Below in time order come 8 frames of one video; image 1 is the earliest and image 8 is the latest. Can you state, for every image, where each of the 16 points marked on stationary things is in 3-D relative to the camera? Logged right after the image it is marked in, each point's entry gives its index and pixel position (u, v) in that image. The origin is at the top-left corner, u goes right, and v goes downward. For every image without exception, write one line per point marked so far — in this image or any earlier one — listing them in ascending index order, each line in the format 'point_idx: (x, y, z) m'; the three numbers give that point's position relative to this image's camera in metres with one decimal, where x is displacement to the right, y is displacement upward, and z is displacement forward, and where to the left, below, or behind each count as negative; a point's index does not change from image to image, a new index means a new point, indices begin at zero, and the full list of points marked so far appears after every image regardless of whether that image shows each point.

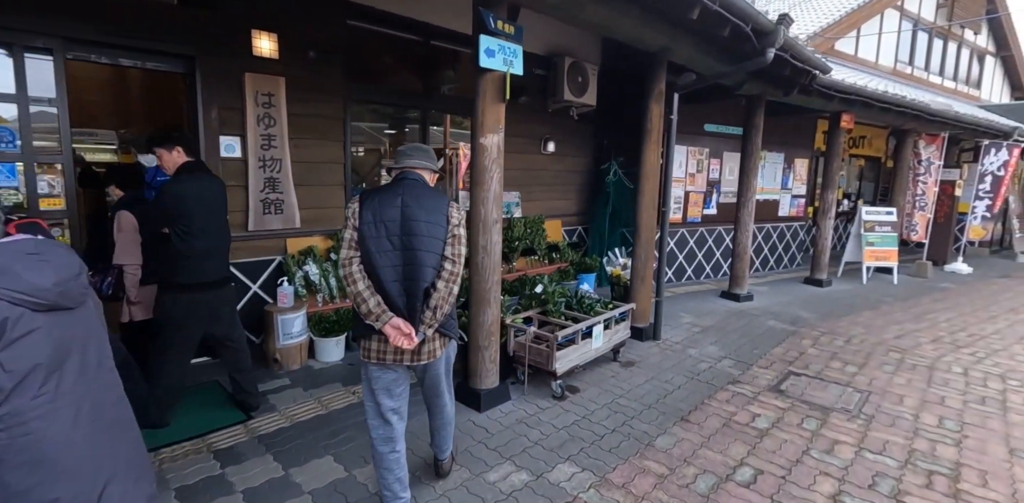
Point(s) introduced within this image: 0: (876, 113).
0: (+5.2, +2.0, +7.5) m
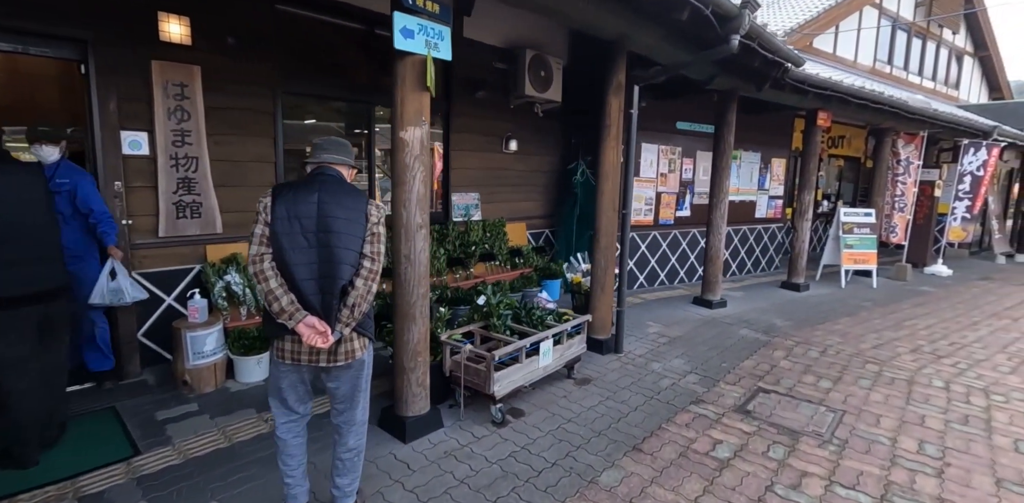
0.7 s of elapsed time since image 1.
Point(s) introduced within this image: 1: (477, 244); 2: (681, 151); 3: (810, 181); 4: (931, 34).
0: (+4.7, +1.9, +7.2) m
1: (-0.4, +0.1, +5.9) m
2: (+2.3, +1.4, +7.2) m
3: (+4.2, +1.0, +7.4) m
4: (+10.8, +5.6, +13.5) m
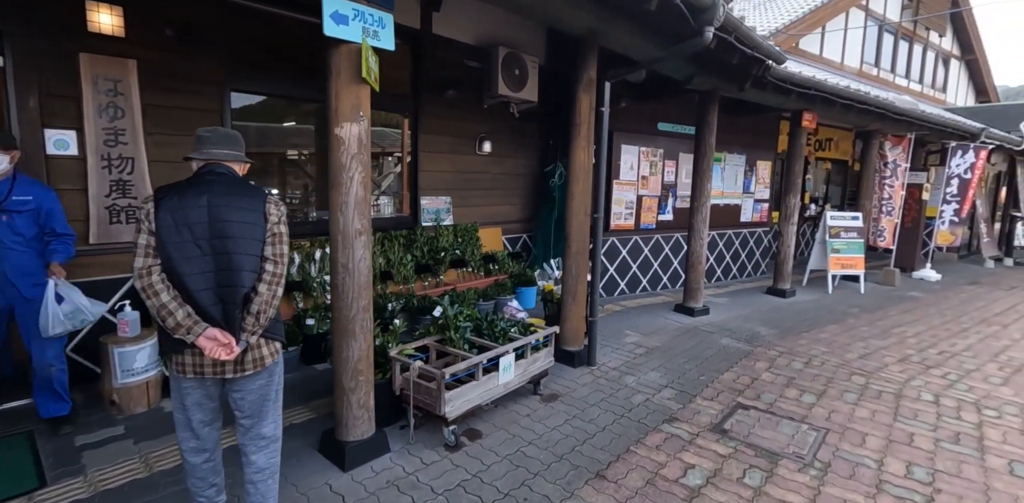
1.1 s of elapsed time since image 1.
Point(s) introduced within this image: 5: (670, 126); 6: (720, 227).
0: (+4.3, +1.9, +7.0) m
1: (-0.7, 0.0, +5.6) m
2: (+2.0, +1.3, +7.0) m
3: (+3.9, +0.9, +7.2) m
4: (+10.4, +5.5, +13.4) m
5: (+2.1, +1.7, +7.0) m
6: (+3.2, +0.4, +8.0) m
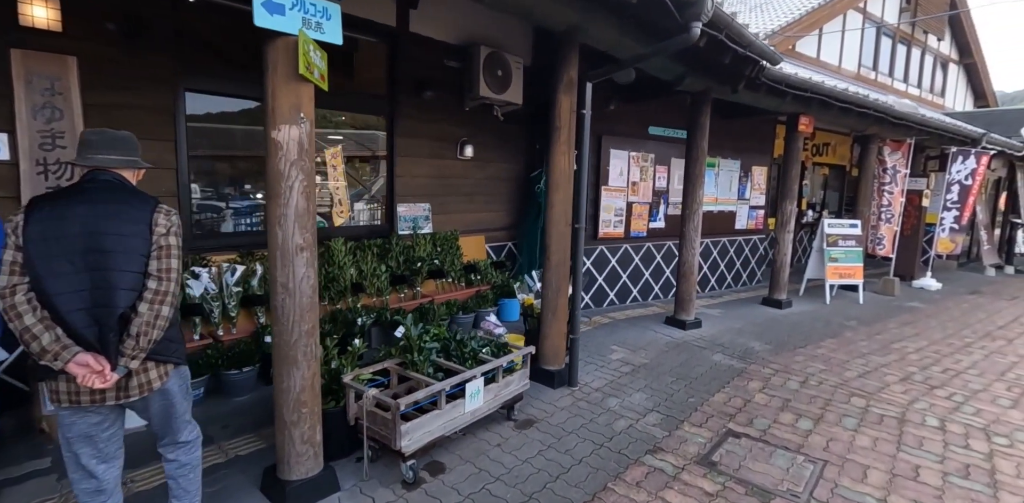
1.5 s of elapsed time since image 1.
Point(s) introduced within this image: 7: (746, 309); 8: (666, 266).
0: (+4.2, +1.7, +6.7) m
1: (-0.9, -0.1, +5.3) m
2: (+1.8, +1.2, +6.7) m
3: (+3.7, +0.8, +6.9) m
4: (+10.1, +5.3, +13.2) m
5: (+1.9, +1.6, +6.7) m
6: (+3.0, +0.2, +7.7) m
7: (+3.1, -0.7, +6.9) m
8: (+2.1, -0.2, +7.2) m
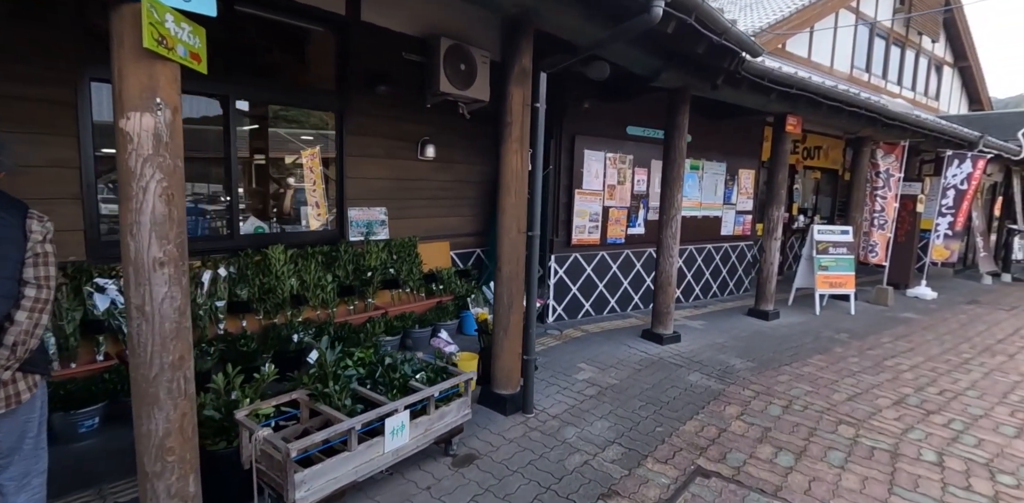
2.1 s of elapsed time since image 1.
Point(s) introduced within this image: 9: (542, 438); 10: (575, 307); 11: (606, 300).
0: (+3.8, +1.6, +6.3) m
1: (-1.2, -0.2, +4.9) m
2: (+1.4, +1.1, +6.3) m
3: (+3.3, +0.7, +6.5) m
4: (+9.7, +5.2, +12.9) m
5: (+1.5, +1.5, +6.3) m
6: (+2.6, +0.1, +7.3) m
7: (+2.7, -0.8, +6.5) m
8: (+1.7, -0.3, +6.8) m
9: (+0.2, -1.2, +3.3) m
10: (+0.7, -0.6, +6.1) m
11: (+1.1, -0.6, +6.4) m
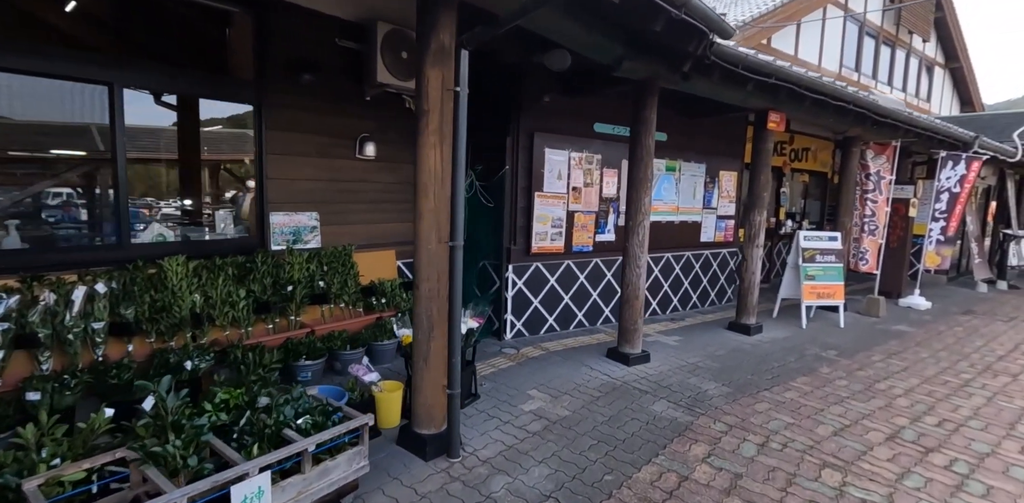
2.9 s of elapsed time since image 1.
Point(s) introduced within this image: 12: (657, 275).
0: (+3.3, +1.5, +5.8) m
1: (-1.7, -0.2, +4.3) m
2: (+1.0, +1.0, +5.8) m
3: (+2.8, +0.6, +6.0) m
4: (+9.2, +5.0, +12.5) m
5: (+1.1, +1.4, +5.8) m
6: (+2.1, 0.0, +6.7) m
7: (+2.2, -0.9, +5.9) m
8: (+1.2, -0.4, +6.2) m
9: (-0.3, -1.2, +2.7) m
10: (+0.3, -0.7, +5.6) m
11: (+0.7, -0.7, +5.8) m
12: (+1.8, -0.3, +6.5) m
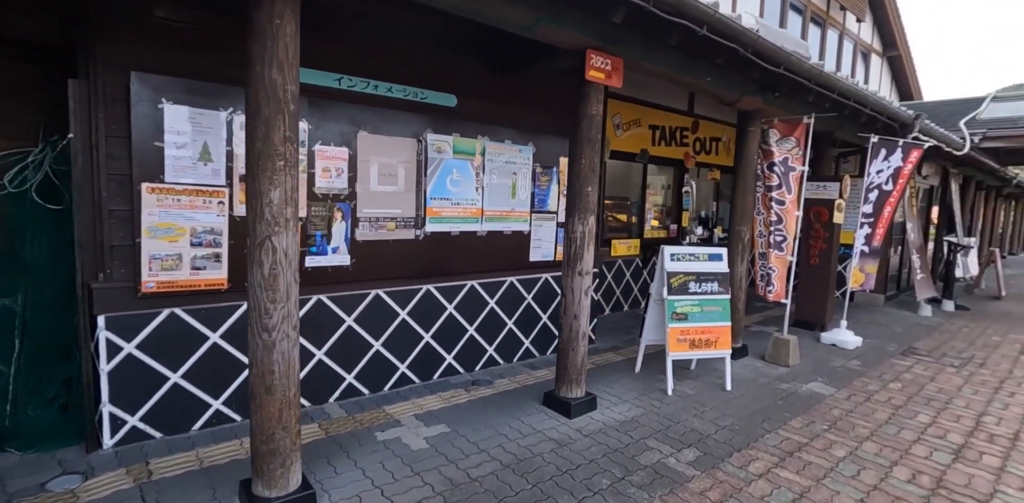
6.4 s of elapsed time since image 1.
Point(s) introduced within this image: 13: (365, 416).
0: (+1.0, +1.3, +3.6) m
1: (-3.8, -0.5, +1.8) m
2: (-1.3, +0.8, +3.4) m
3: (+0.5, +0.4, +3.7) m
4: (+6.5, +4.8, +10.7) m
5: (-1.2, +1.2, +3.5) m
6: (-0.2, -0.2, +4.5) m
7: (0.0, -1.1, +3.6) m
8: (-1.0, -0.6, +3.9) m
9: (-2.3, -1.4, +0.3) m
10: (-2.0, -1.0, +3.2) m
11: (-1.6, -0.9, +3.5) m
12: (-0.5, -0.5, +4.2) m
13: (-1.0, -1.1, +3.5) m
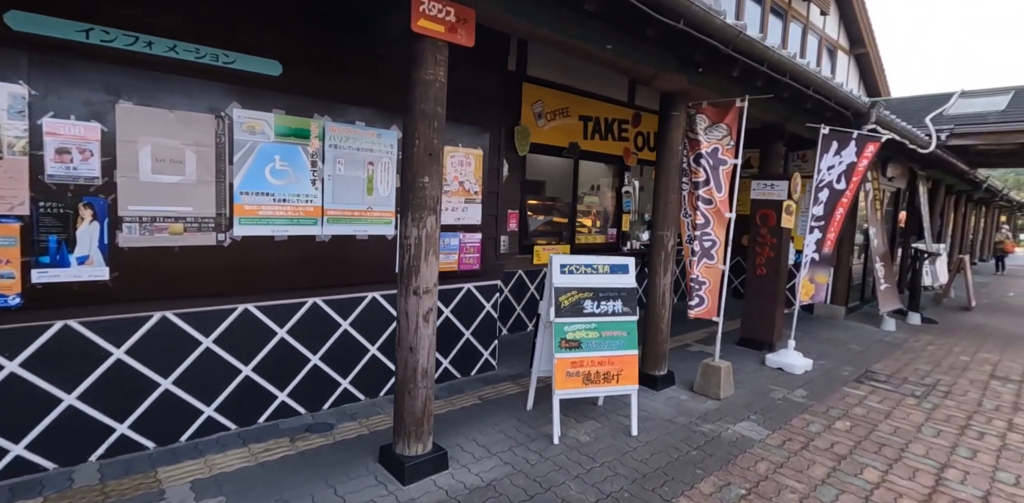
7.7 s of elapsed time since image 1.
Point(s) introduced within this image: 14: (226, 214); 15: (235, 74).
0: (+0.1, +1.3, +2.8) m
1: (-4.7, -0.5, +0.8) m
2: (-2.2, +0.7, +2.5) m
3: (-0.4, +0.3, +2.9) m
4: (+5.4, +4.6, +10.0) m
5: (-2.1, +1.1, +2.6) m
6: (-1.2, -0.2, +3.6) m
7: (-1.0, -1.2, +2.7) m
8: (-2.0, -0.7, +3.0) m
9: (-3.1, -1.4, -0.6) m
10: (-2.9, -1.0, +2.2) m
11: (-2.5, -1.0, +2.5) m
12: (-1.4, -0.6, +3.3) m
13: (-1.9, -1.1, +2.6) m
14: (-1.6, +0.2, +3.0) m
15: (-1.5, +1.0, +2.9) m
